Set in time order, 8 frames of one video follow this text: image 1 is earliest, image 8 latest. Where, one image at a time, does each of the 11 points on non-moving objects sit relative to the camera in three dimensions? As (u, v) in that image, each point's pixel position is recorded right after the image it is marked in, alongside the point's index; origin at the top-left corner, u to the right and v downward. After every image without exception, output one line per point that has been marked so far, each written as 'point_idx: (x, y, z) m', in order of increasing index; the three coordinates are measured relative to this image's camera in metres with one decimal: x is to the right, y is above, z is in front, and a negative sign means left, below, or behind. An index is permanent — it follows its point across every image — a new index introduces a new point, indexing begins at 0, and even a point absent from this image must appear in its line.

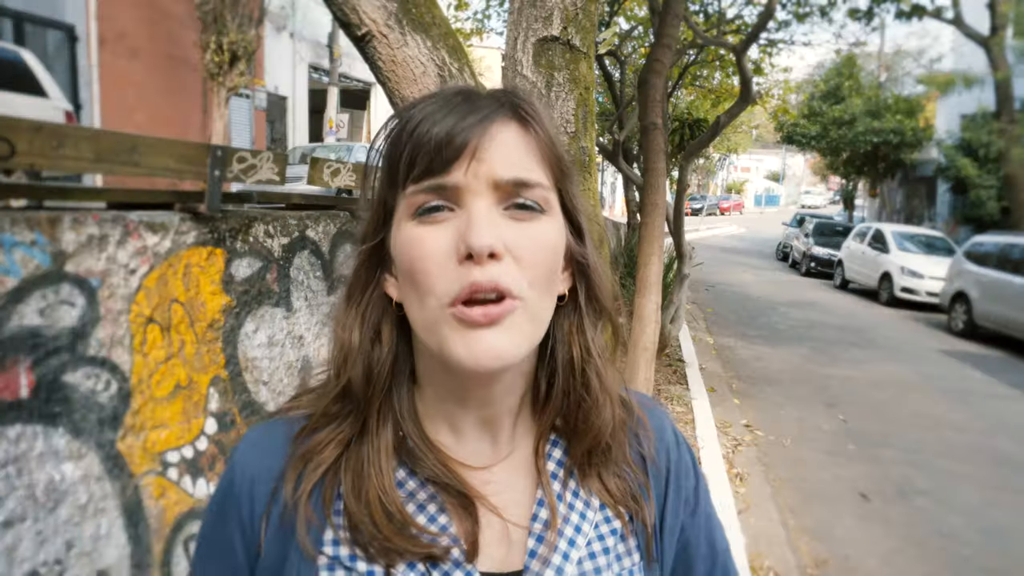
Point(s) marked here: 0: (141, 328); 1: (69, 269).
0: (-1.1, -0.1, +2.2) m
1: (-1.2, +0.1, +2.0) m
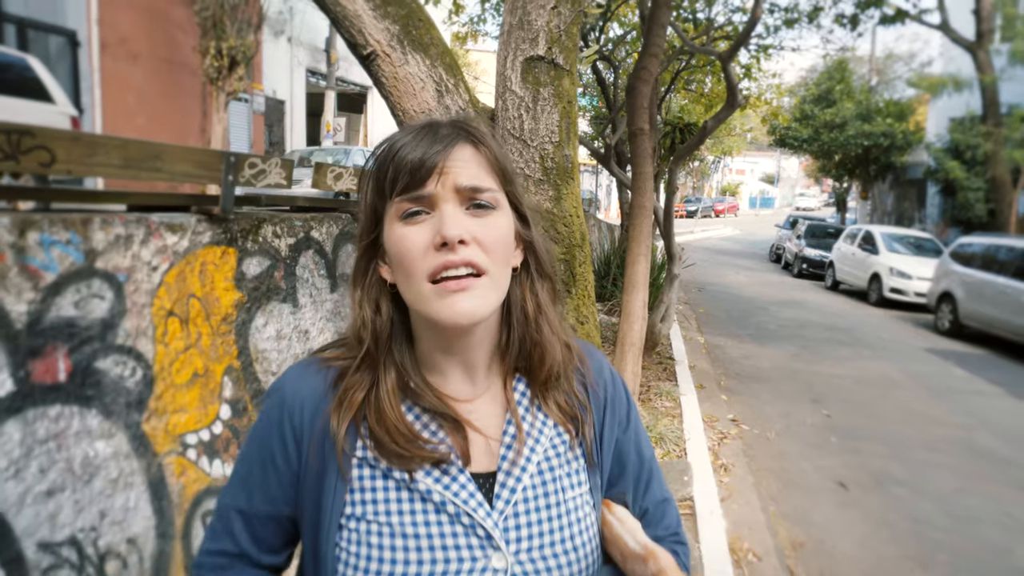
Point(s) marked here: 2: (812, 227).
0: (-1.2, -0.1, +2.4) m
1: (-1.2, +0.1, +2.2) m
2: (+7.9, +1.5, +18.8) m
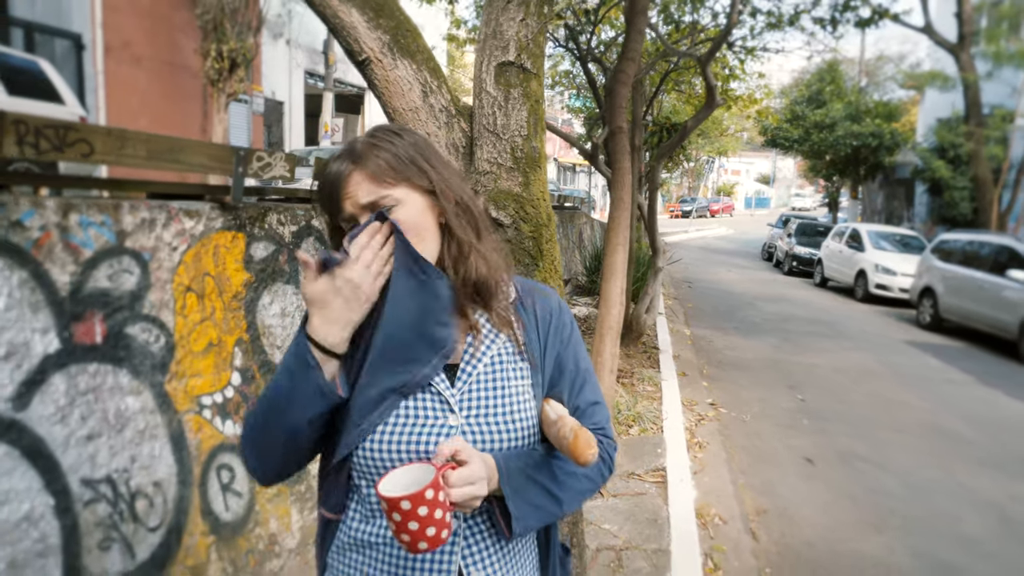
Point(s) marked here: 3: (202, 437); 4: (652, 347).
0: (-1.2, 0.0, +2.7) m
1: (-1.3, +0.1, +2.5) m
2: (+7.8, +1.6, +19.2) m
3: (-1.2, -0.6, +2.7) m
4: (+1.5, -0.6, +7.9) m
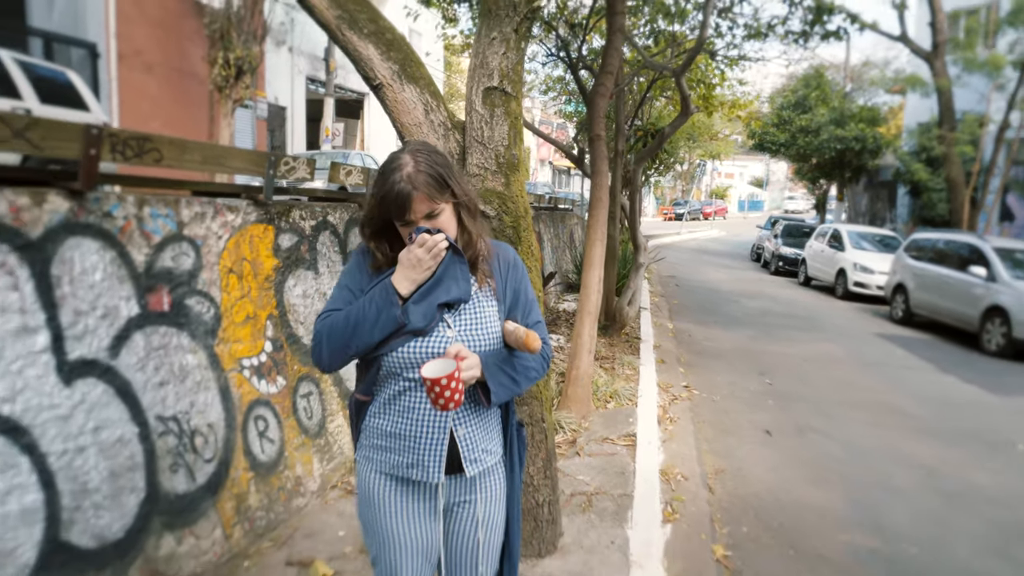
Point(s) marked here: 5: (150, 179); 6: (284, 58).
0: (-1.3, +0.1, +3.3) m
1: (-1.4, +0.2, +3.1) m
2: (+7.6, +1.6, +19.8) m
3: (-1.2, -0.5, +3.3) m
4: (+1.4, -0.6, +8.5) m
5: (-1.5, +0.5, +3.0) m
6: (-5.2, +5.3, +16.5) m
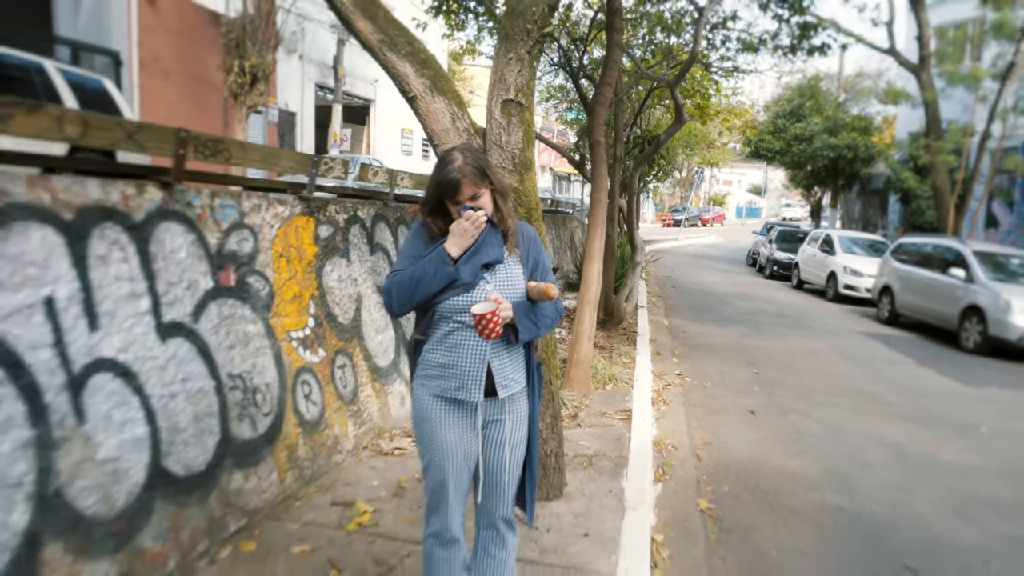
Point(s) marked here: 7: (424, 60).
0: (-1.2, +0.2, +3.8) m
1: (-1.3, +0.3, +3.6) m
2: (+7.7, +1.5, +20.4) m
3: (-1.2, -0.4, +3.9) m
4: (+1.5, -0.5, +9.0) m
5: (-1.4, +0.6, +3.5) m
6: (-5.2, +5.3, +17.1) m
7: (-0.4, +1.1, +3.7) m
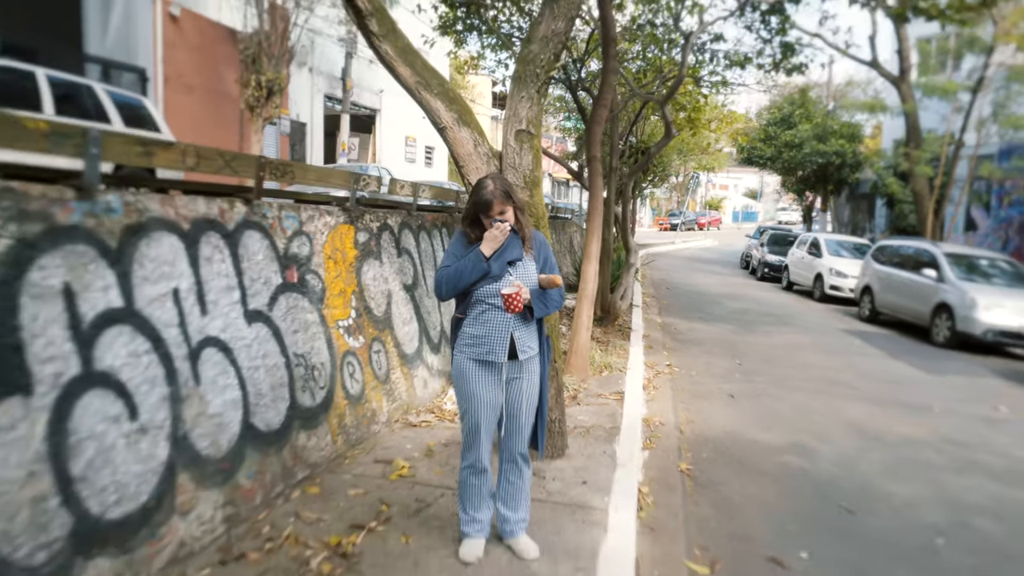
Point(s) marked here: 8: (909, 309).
0: (-1.2, +0.2, +4.6) m
1: (-1.3, +0.4, +4.4) m
2: (+7.7, +1.5, +21.2) m
3: (-1.1, -0.4, +4.7) m
4: (+1.6, -0.5, +9.8) m
5: (-1.4, +0.6, +4.3) m
6: (-5.1, +5.2, +17.9) m
7: (-0.4, +1.2, +4.4) m
8: (+6.6, -0.4, +11.8) m
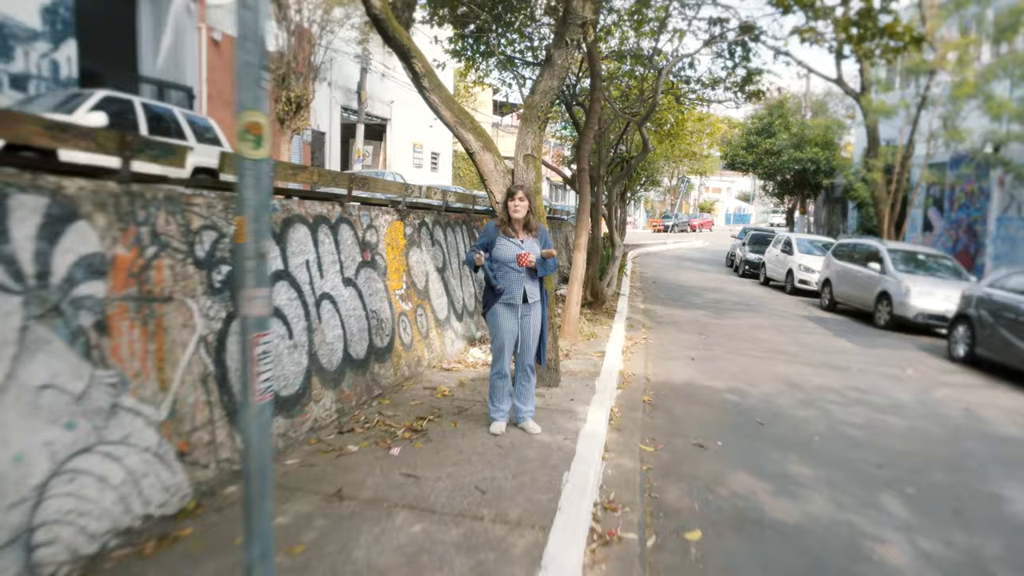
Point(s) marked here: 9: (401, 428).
0: (-1.1, +0.4, +6.4) m
1: (-1.2, +0.6, +6.2) m
2: (+7.7, +1.6, +23.0) m
3: (-1.0, -0.2, +6.5) m
4: (+1.6, -0.4, +11.6) m
5: (-1.3, +0.8, +6.1) m
6: (-5.1, +5.4, +19.7) m
7: (-0.3, +1.4, +6.3) m
8: (+6.6, -0.2, +13.7) m
9: (-0.8, -1.0, +5.1) m
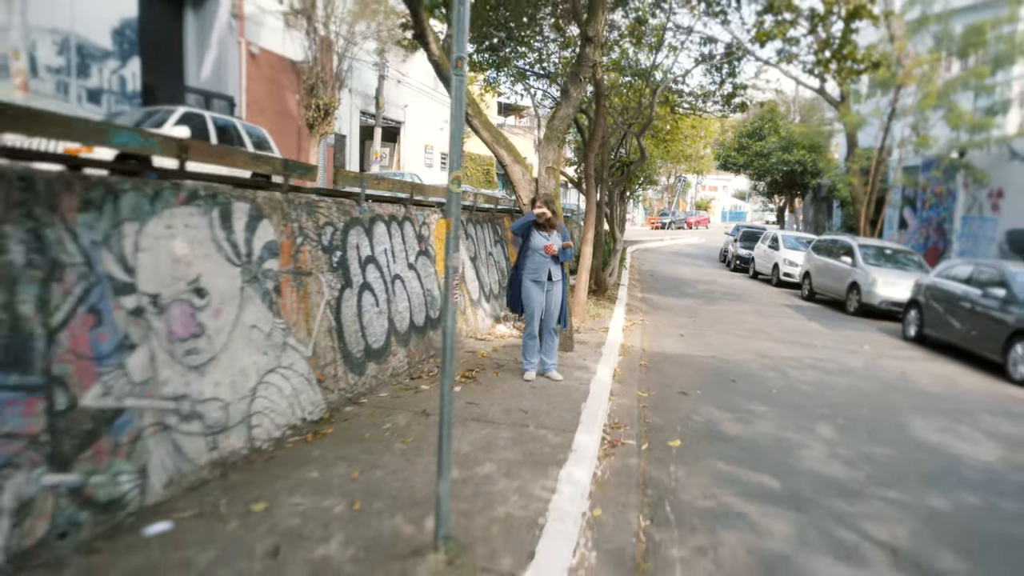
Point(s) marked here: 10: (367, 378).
0: (-0.8, +0.6, +8.0) m
1: (-0.9, +0.7, +7.8) m
2: (+7.9, +1.8, +24.6) m
3: (-0.8, 0.0, +8.1) m
4: (+1.9, -0.2, +13.2) m
5: (-1.0, +0.9, +7.7) m
6: (-4.9, +5.6, +21.3) m
7: (0.0, +1.5, +7.9) m
8: (+6.9, 0.0, +15.3) m
9: (-0.5, -0.8, +6.7) m
10: (-1.2, -0.8, +6.0) m
